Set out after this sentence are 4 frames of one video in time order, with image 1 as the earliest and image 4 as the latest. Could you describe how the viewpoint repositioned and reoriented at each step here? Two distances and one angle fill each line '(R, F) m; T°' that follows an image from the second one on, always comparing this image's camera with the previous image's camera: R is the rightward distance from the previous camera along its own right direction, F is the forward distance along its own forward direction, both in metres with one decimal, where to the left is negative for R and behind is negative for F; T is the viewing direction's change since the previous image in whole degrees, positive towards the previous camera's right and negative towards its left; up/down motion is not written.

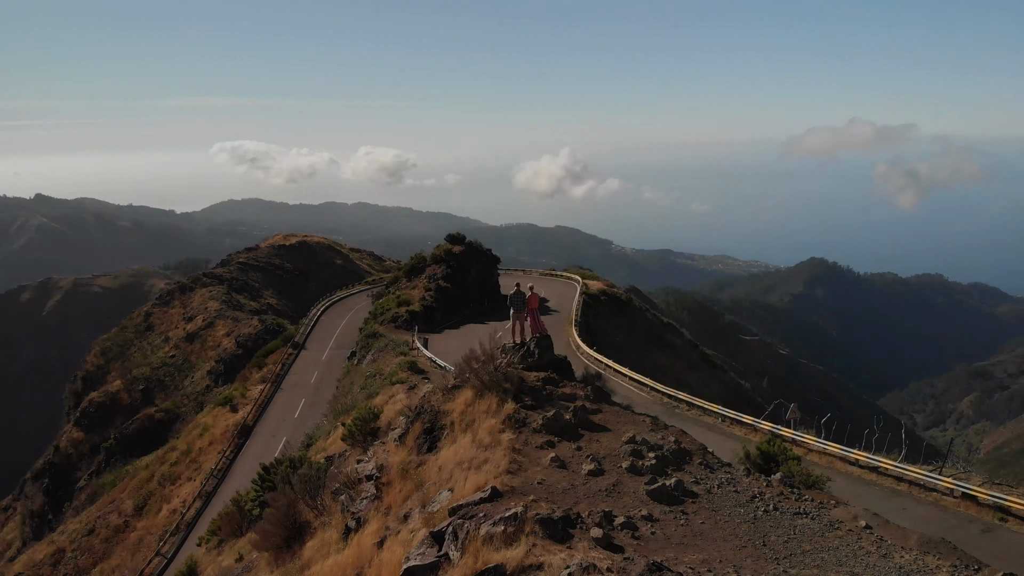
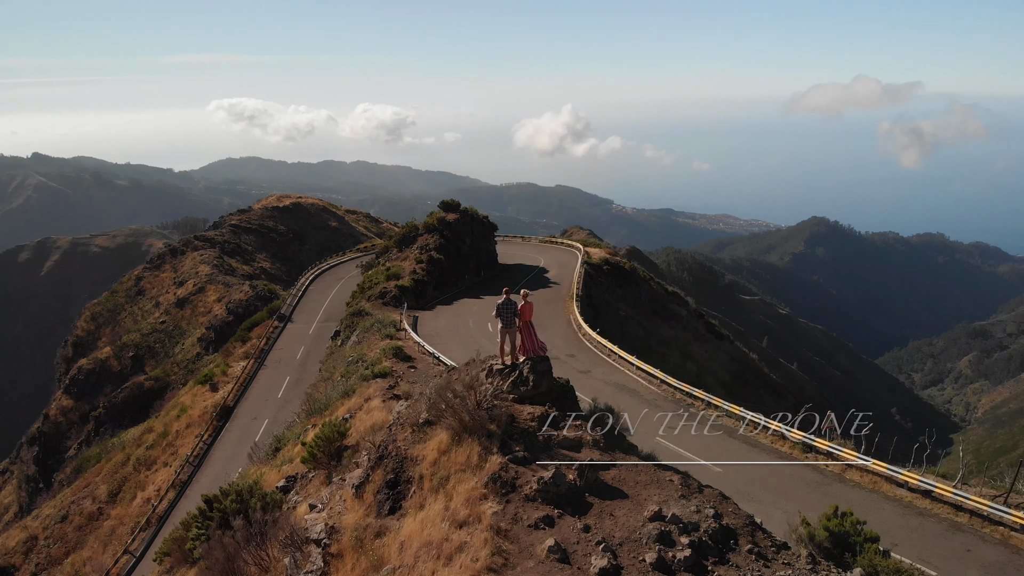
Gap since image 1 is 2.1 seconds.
(+0.2, +2.2) m; 0°
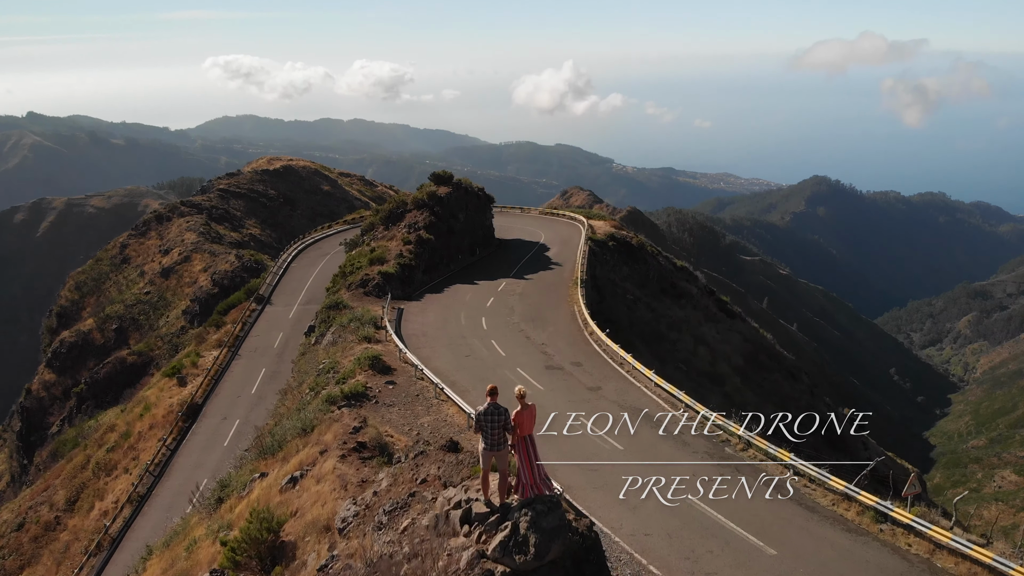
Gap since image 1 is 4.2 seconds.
(+0.1, +3.1) m; 0°
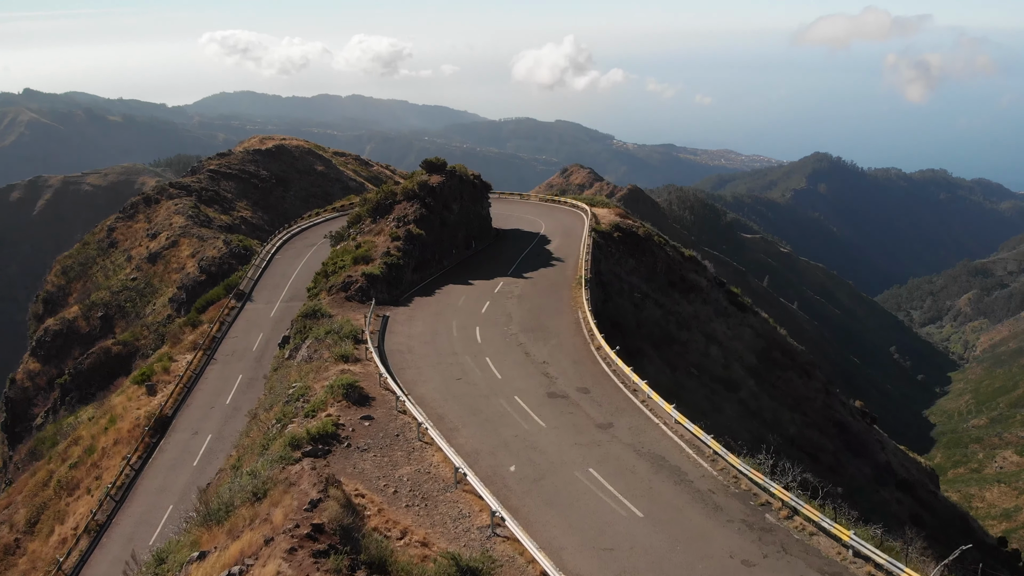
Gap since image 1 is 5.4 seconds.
(+0.1, +2.4) m; 0°
